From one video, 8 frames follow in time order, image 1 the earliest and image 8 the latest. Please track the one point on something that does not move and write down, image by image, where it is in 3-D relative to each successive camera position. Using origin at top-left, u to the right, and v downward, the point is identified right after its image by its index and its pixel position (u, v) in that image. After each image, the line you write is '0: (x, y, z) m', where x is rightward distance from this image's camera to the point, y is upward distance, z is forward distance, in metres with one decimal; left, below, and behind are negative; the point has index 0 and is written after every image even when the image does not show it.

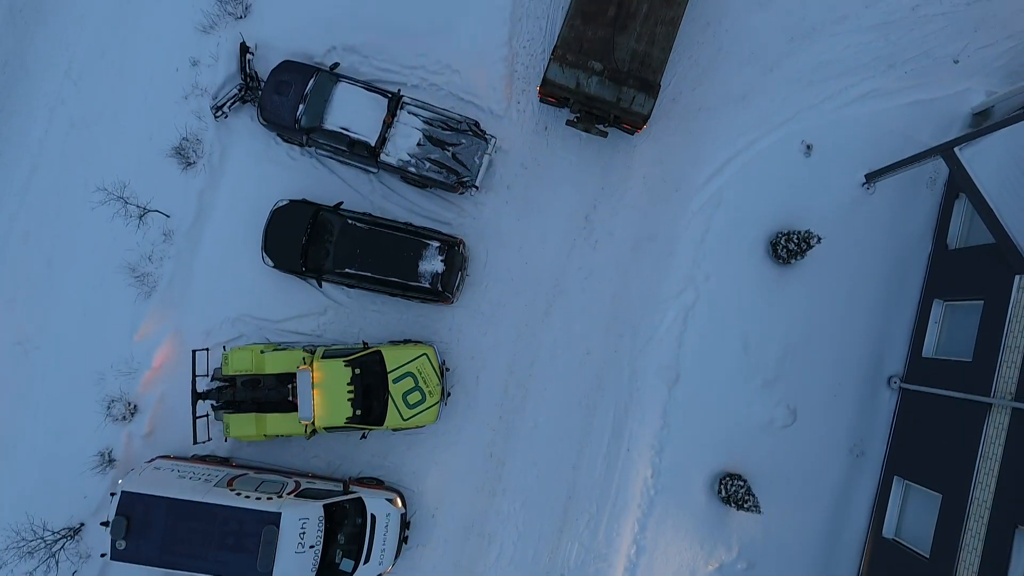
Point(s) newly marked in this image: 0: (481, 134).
0: (-0.5, +2.4, +10.4) m
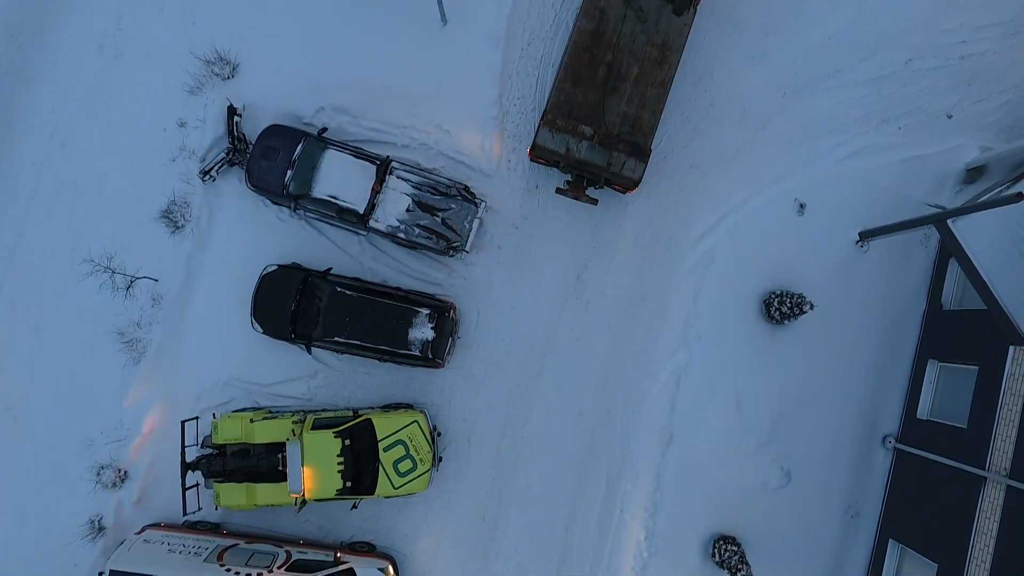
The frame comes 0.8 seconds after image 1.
0: (-0.7, +1.4, +10.3) m
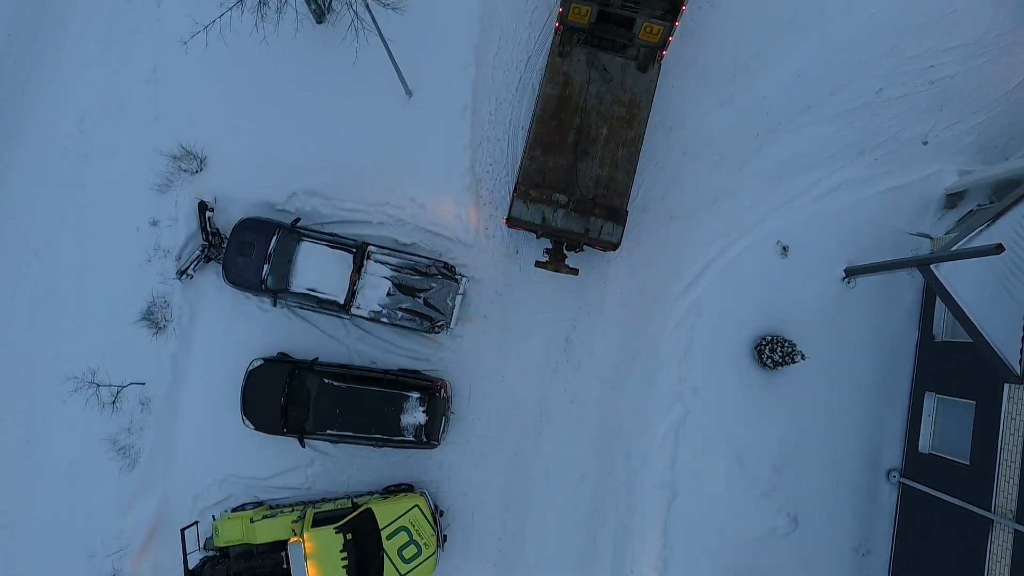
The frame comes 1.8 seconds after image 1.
0: (-1.0, +0.2, +10.2) m
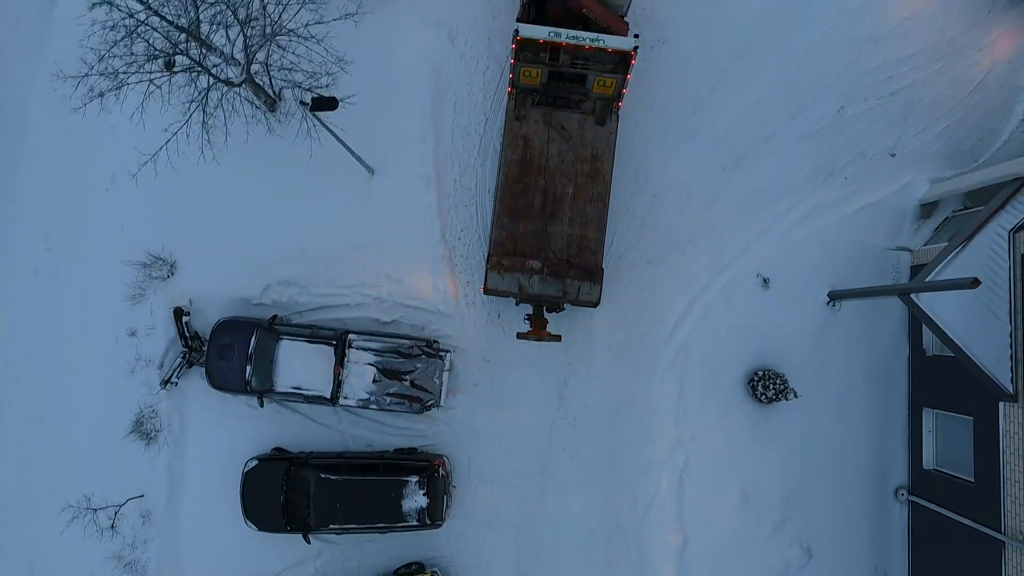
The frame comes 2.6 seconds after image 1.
0: (-1.2, -1.0, +10.2) m
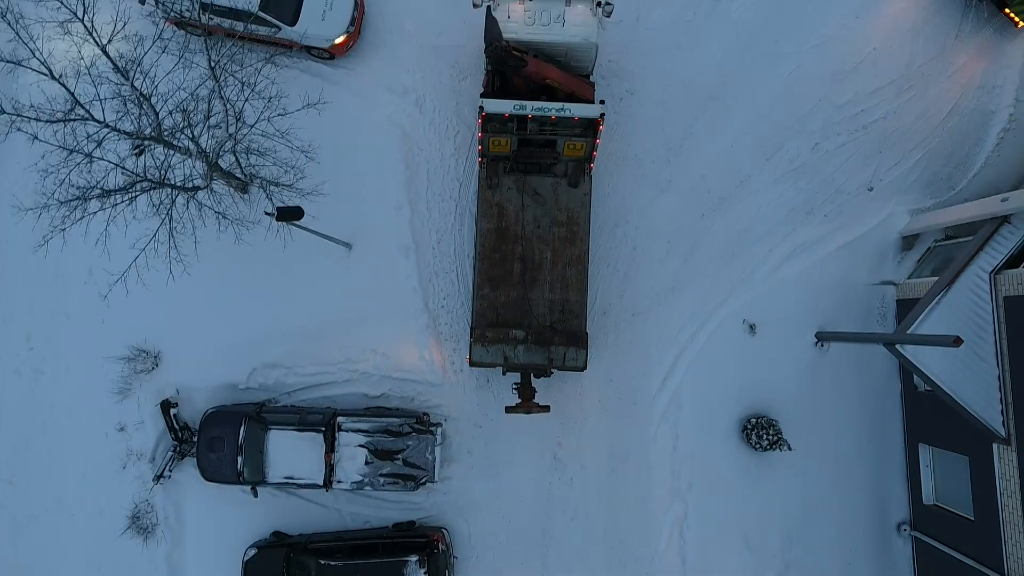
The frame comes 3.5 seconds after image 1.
0: (-1.3, -2.1, +10.1) m
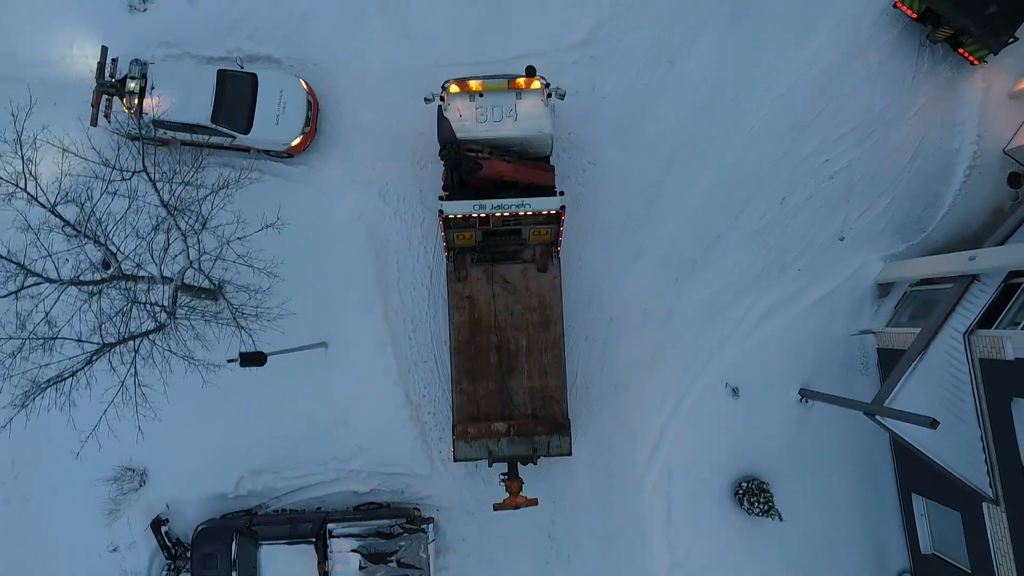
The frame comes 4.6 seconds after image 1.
0: (-1.5, -3.6, +10.1) m
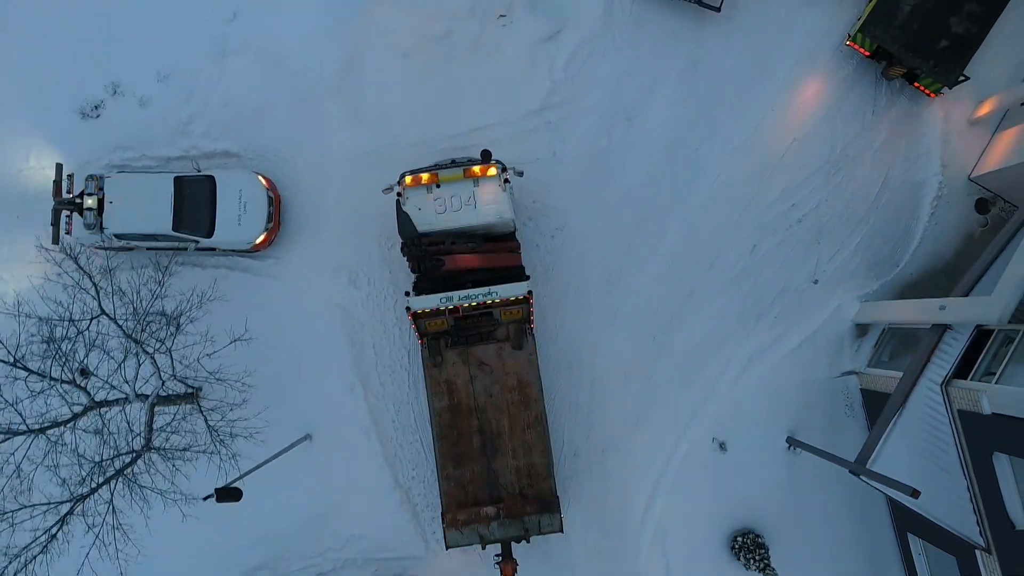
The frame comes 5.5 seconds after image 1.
0: (-1.5, -5.0, +10.1) m
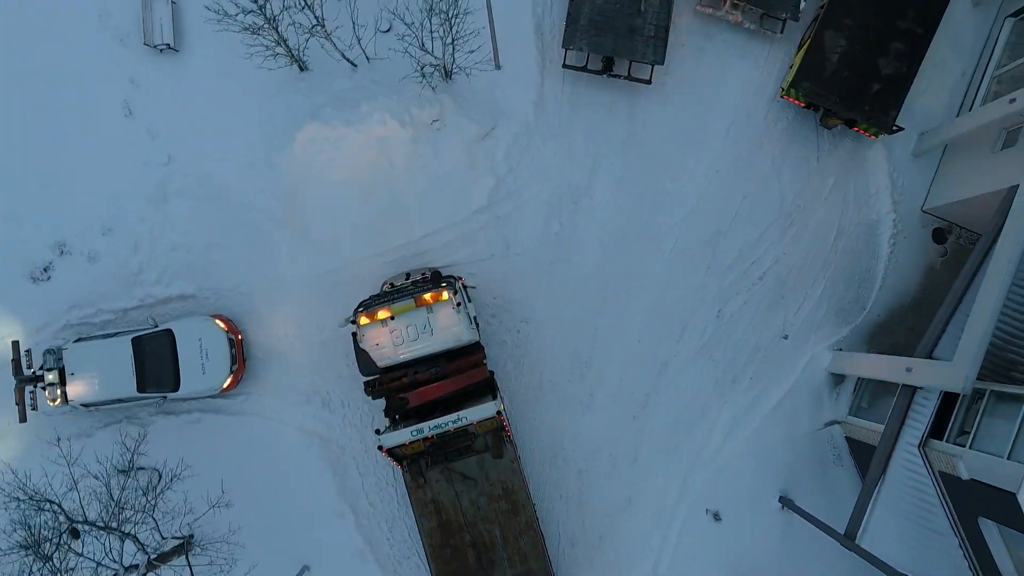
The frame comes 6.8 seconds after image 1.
0: (-1.2, -6.8, +10.0) m
